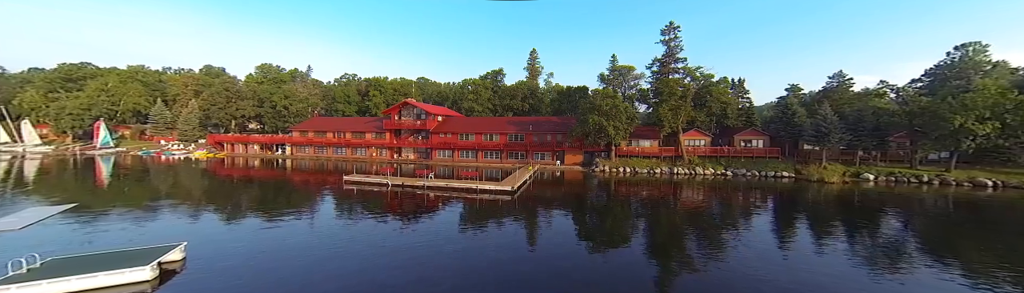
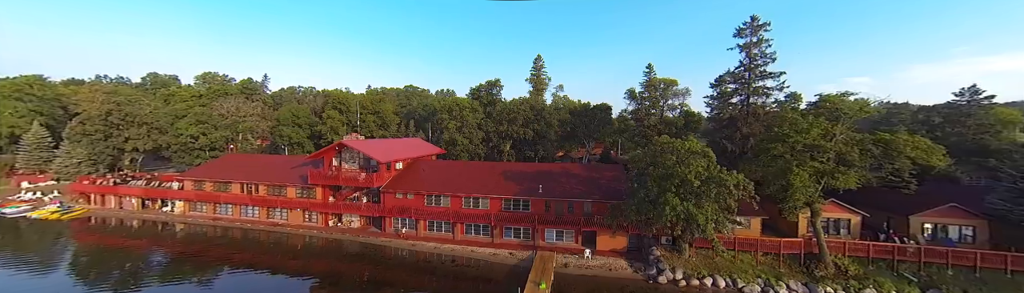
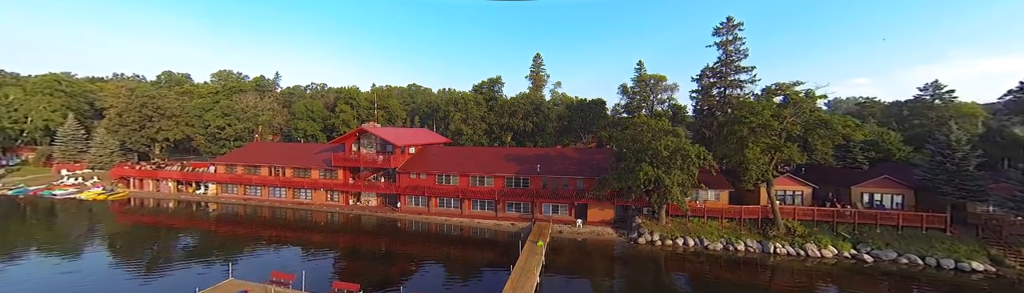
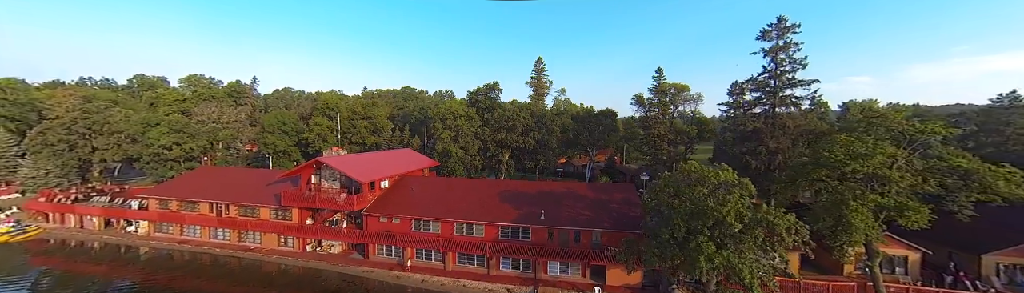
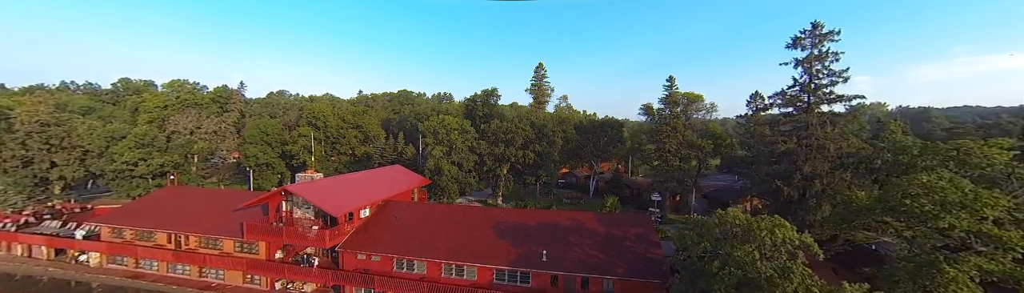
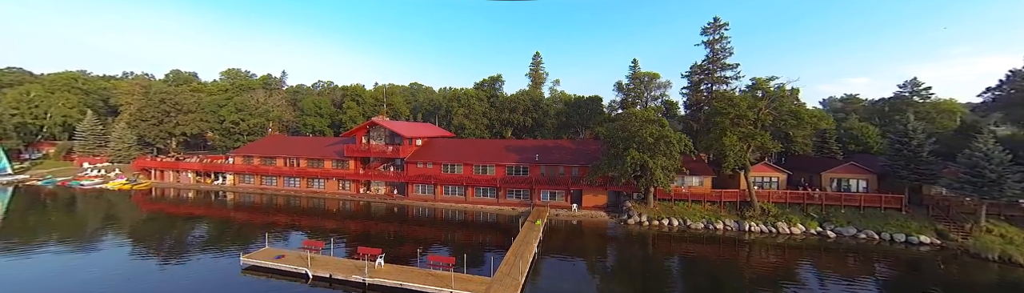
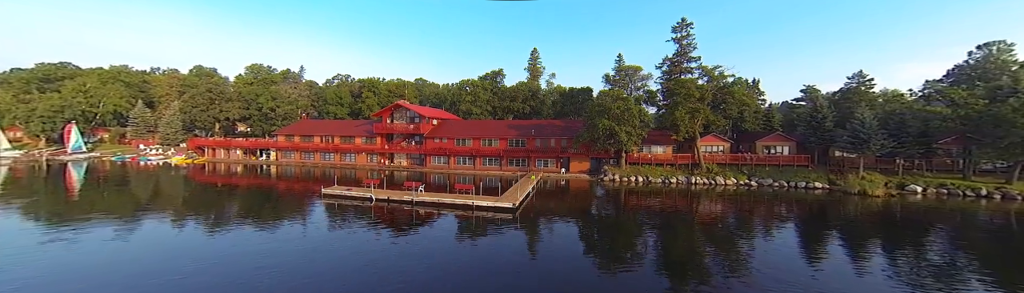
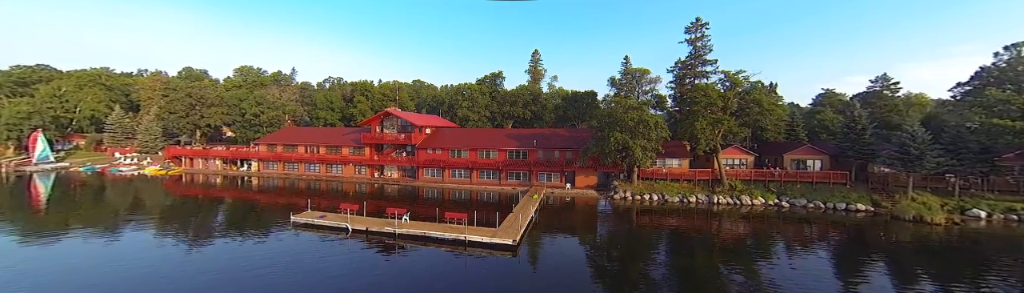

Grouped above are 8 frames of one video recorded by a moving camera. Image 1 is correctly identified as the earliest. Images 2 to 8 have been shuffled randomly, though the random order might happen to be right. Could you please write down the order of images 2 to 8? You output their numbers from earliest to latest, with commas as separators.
7, 8, 6, 3, 2, 4, 5
